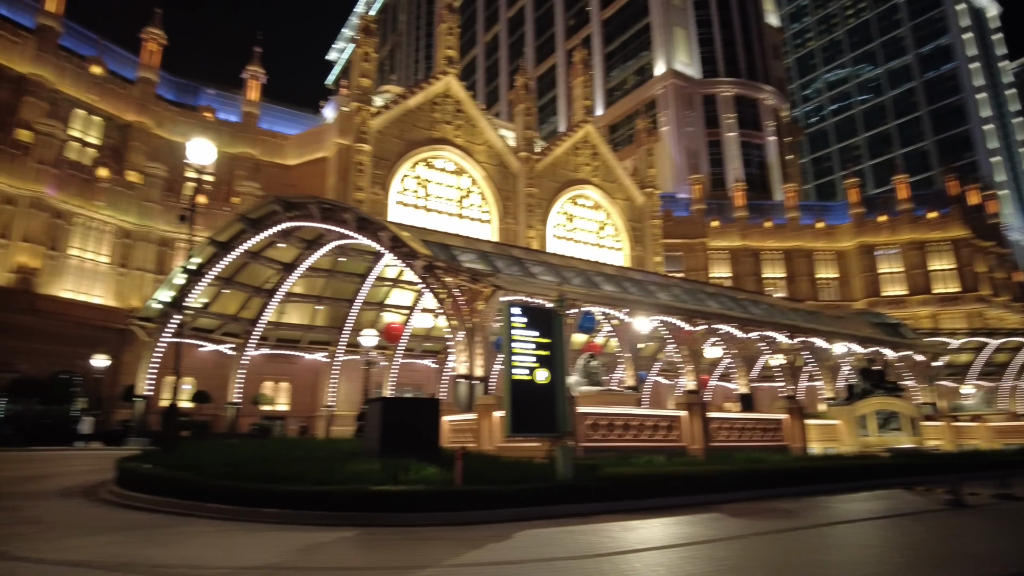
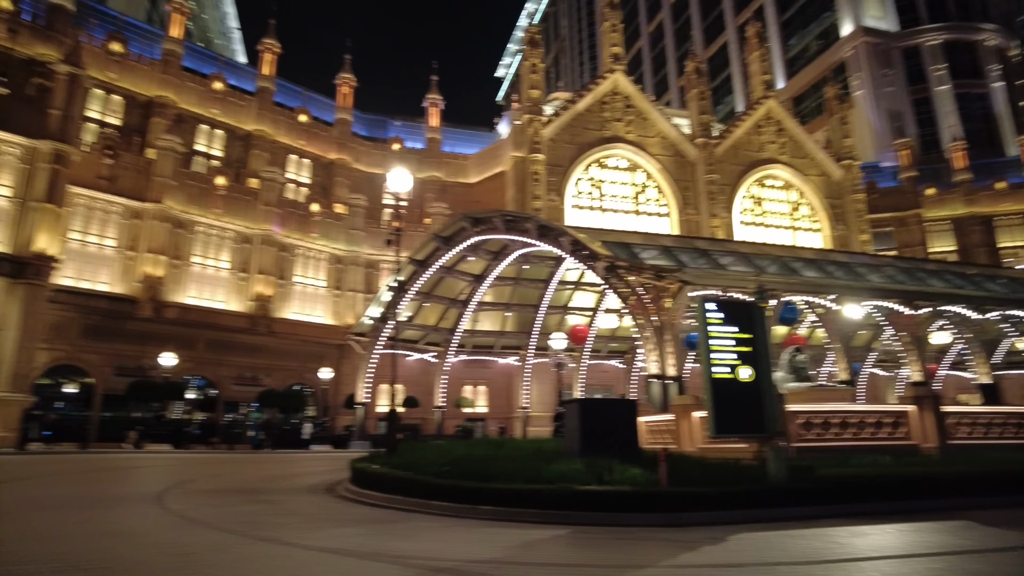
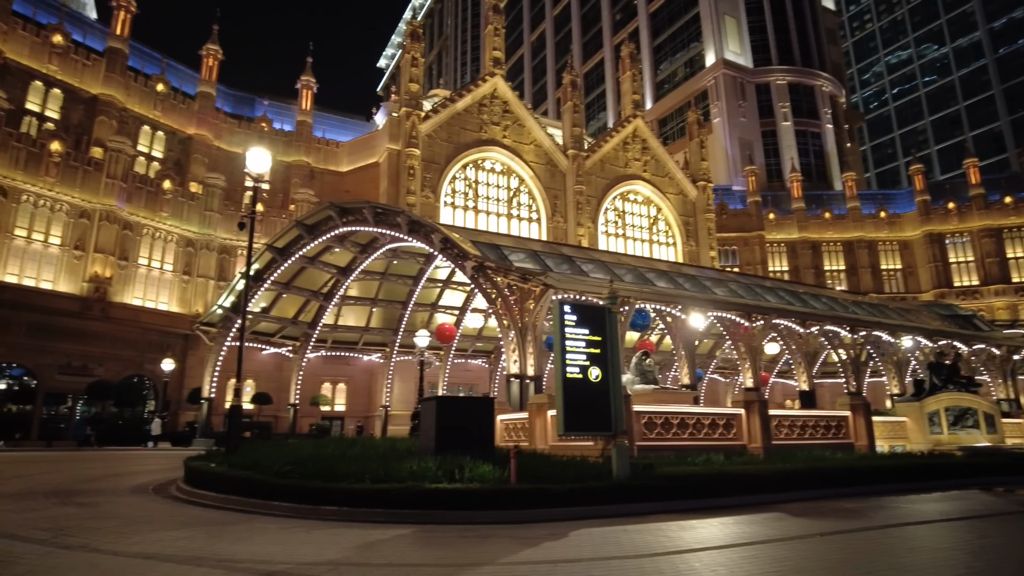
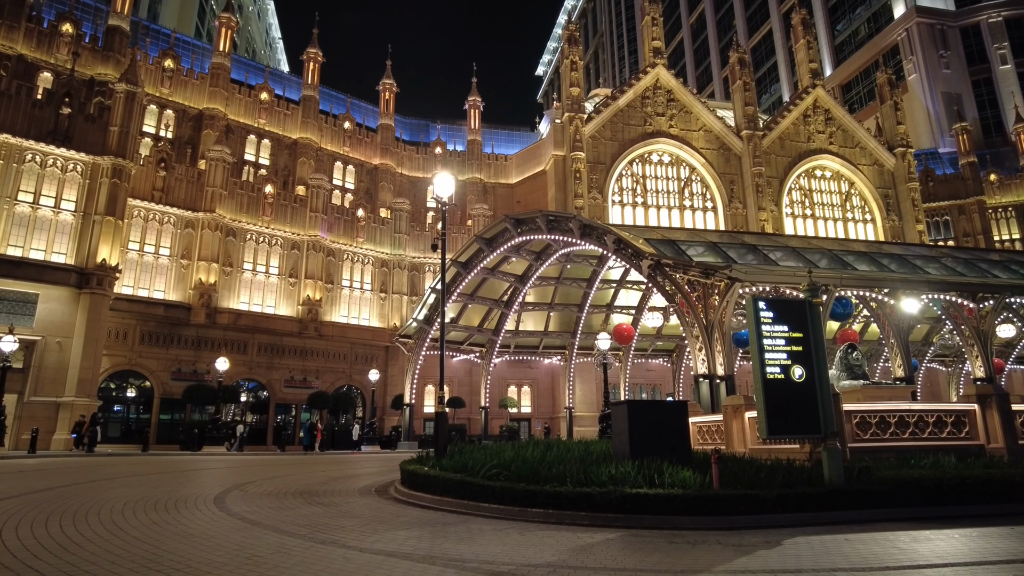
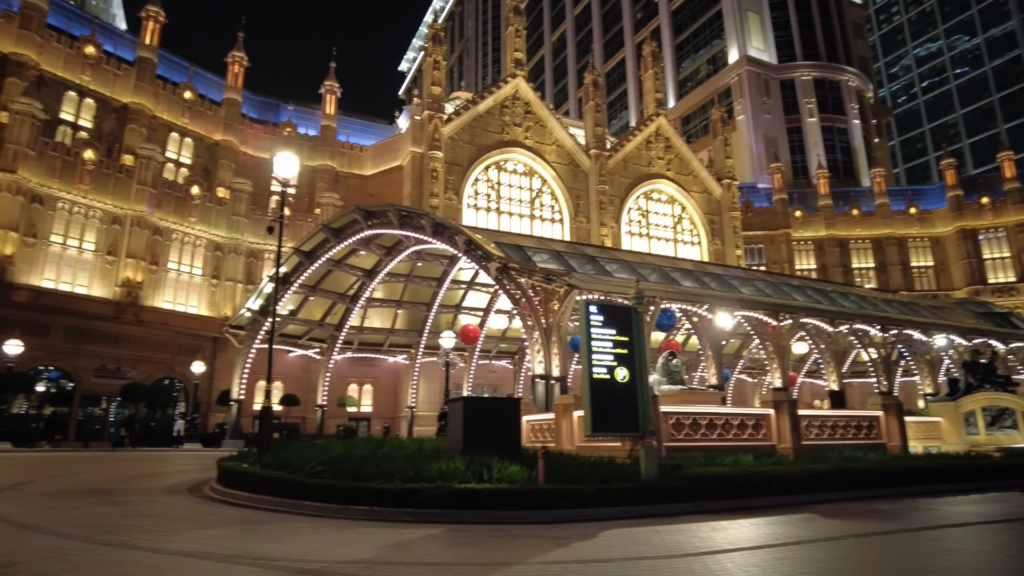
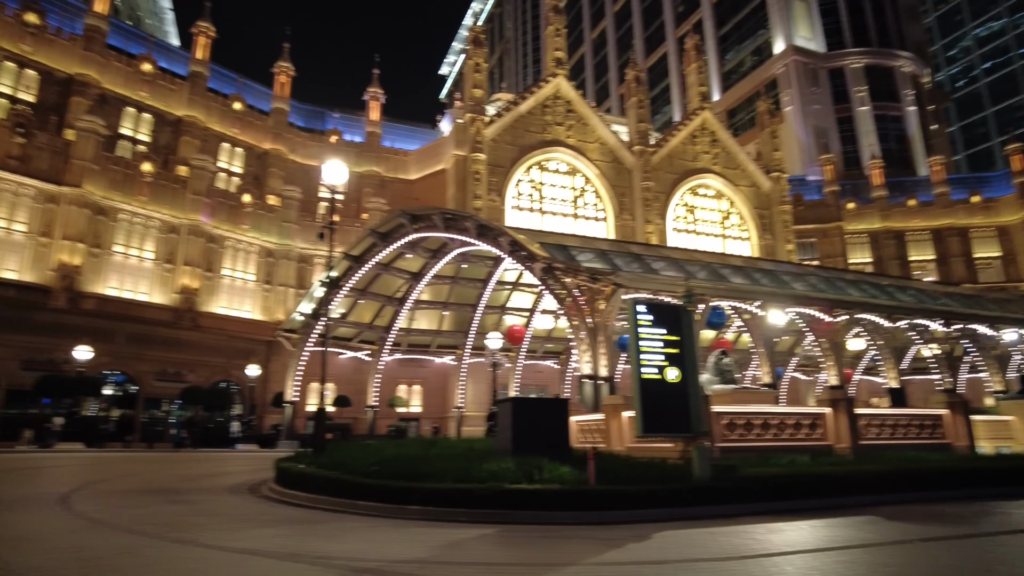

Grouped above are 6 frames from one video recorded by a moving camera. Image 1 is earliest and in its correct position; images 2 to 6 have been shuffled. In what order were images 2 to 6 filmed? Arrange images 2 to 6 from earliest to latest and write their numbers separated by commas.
3, 5, 6, 2, 4
